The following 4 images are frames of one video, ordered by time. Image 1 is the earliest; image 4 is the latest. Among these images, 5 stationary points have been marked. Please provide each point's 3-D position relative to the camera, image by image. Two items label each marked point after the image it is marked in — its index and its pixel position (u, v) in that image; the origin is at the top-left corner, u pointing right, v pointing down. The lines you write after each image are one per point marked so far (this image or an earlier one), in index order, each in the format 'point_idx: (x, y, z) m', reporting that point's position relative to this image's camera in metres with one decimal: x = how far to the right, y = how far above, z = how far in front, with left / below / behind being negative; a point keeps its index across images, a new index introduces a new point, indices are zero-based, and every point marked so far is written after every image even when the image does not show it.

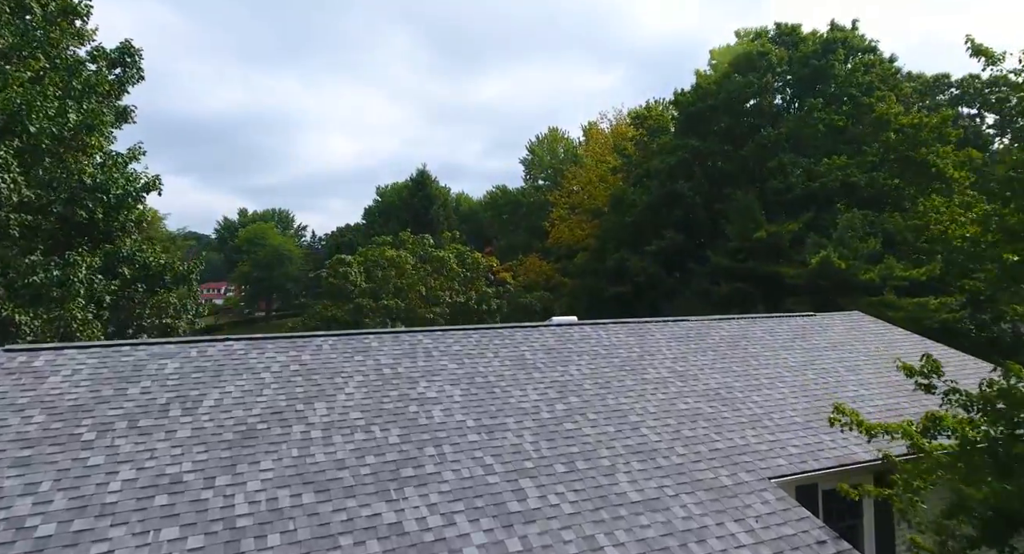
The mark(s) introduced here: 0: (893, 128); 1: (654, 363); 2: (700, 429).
0: (+8.7, +3.4, +14.9) m
1: (+1.2, -0.7, +5.7) m
2: (+1.3, -1.0, +4.5) m
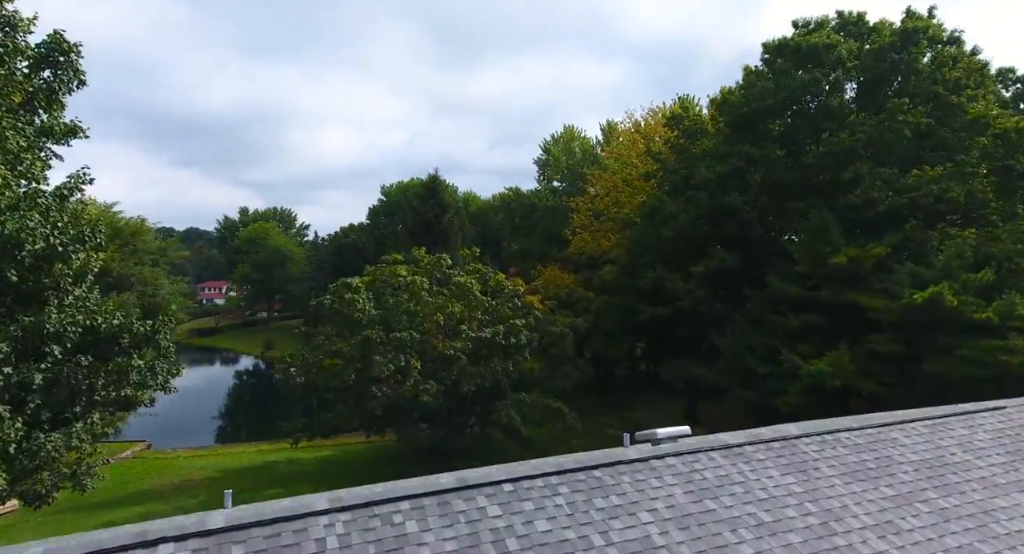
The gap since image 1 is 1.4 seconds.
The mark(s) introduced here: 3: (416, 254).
0: (+9.3, +2.8, +12.7) m
1: (+1.9, -1.4, +3.5) m
2: (+1.9, -1.7, +2.4) m
3: (-2.7, +0.6, +18.4) m
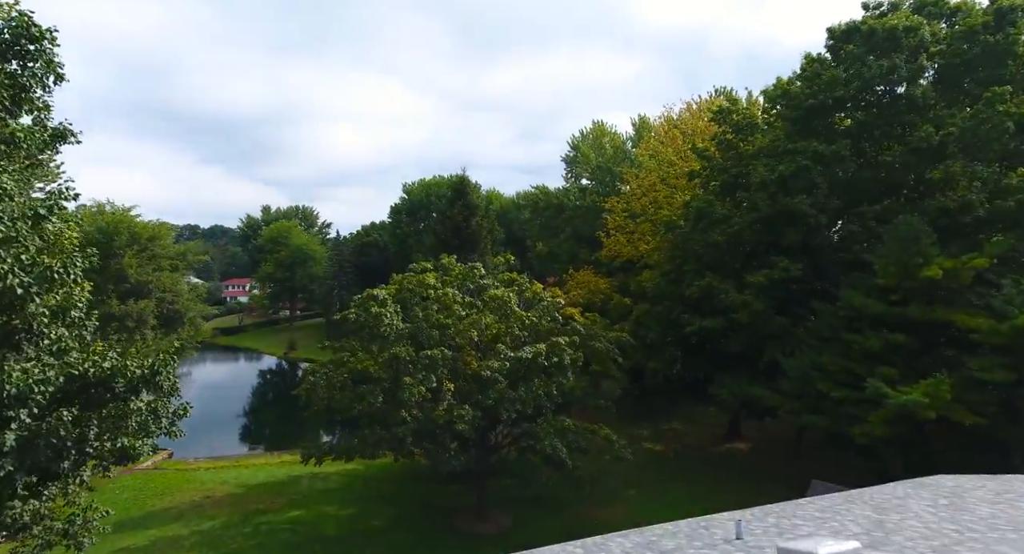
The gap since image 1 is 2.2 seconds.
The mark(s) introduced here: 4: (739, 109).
0: (+10.1, +2.6, +11.1) m
1: (+2.4, -1.8, +2.2) m
2: (+2.4, -2.1, +1.0) m
3: (-1.8, +0.4, +17.1) m
4: (+6.5, +4.8, +18.8) m
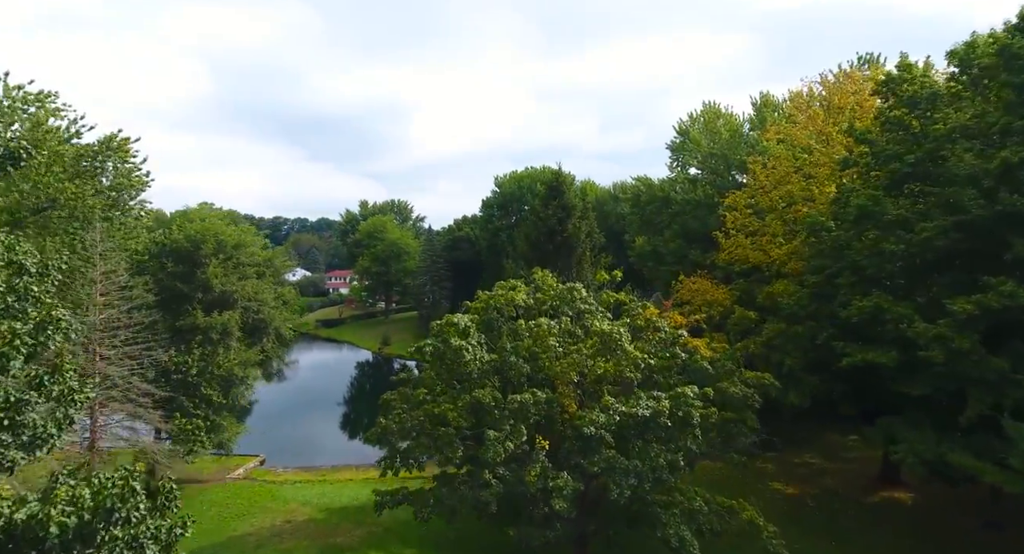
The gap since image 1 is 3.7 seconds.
0: (+11.4, +2.1, +6.5) m
1: (+2.5, -2.5, -1.2) m
2: (+2.4, -2.8, -2.3) m
3: (+0.6, 0.0, +14.2) m
4: (+9.0, +4.5, +14.6) m
